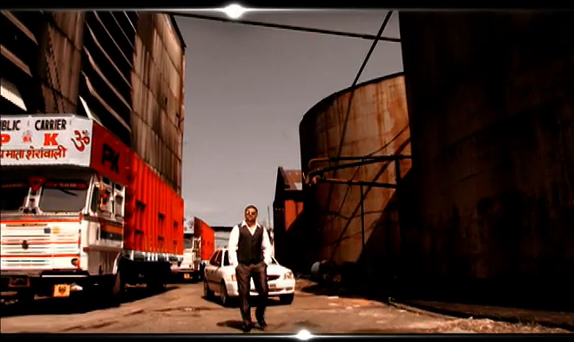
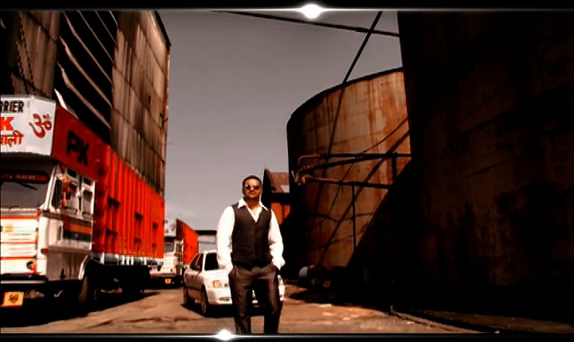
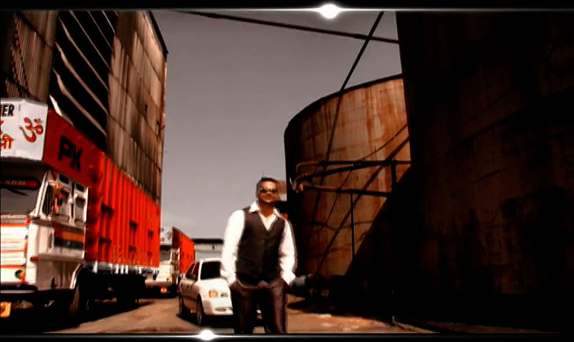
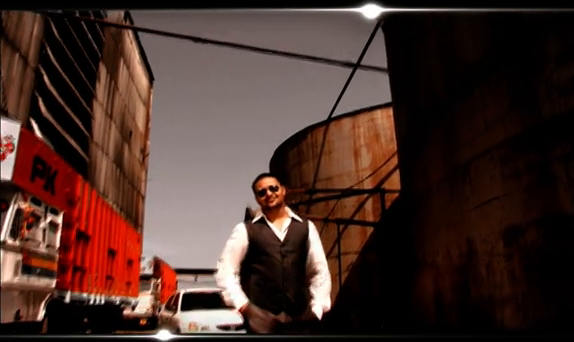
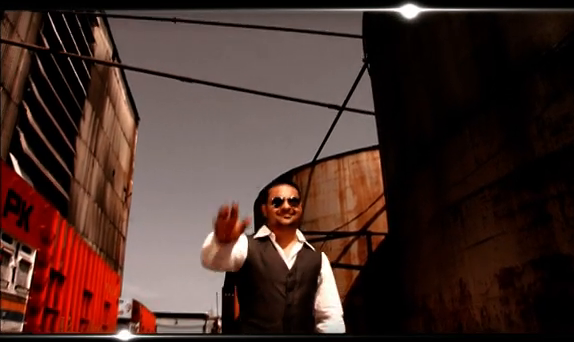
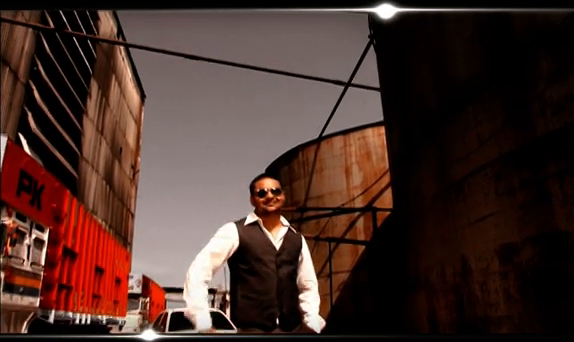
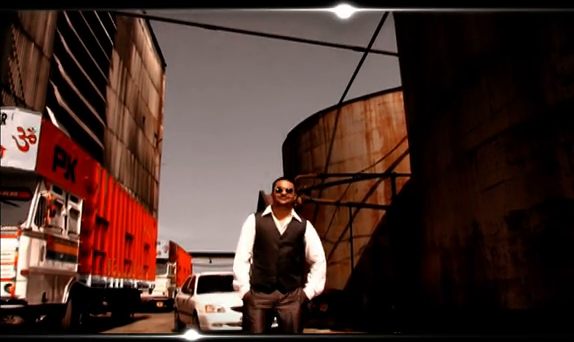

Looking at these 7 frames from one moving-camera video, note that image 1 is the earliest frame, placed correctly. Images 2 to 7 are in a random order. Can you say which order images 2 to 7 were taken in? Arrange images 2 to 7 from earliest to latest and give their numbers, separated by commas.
2, 3, 7, 4, 6, 5
